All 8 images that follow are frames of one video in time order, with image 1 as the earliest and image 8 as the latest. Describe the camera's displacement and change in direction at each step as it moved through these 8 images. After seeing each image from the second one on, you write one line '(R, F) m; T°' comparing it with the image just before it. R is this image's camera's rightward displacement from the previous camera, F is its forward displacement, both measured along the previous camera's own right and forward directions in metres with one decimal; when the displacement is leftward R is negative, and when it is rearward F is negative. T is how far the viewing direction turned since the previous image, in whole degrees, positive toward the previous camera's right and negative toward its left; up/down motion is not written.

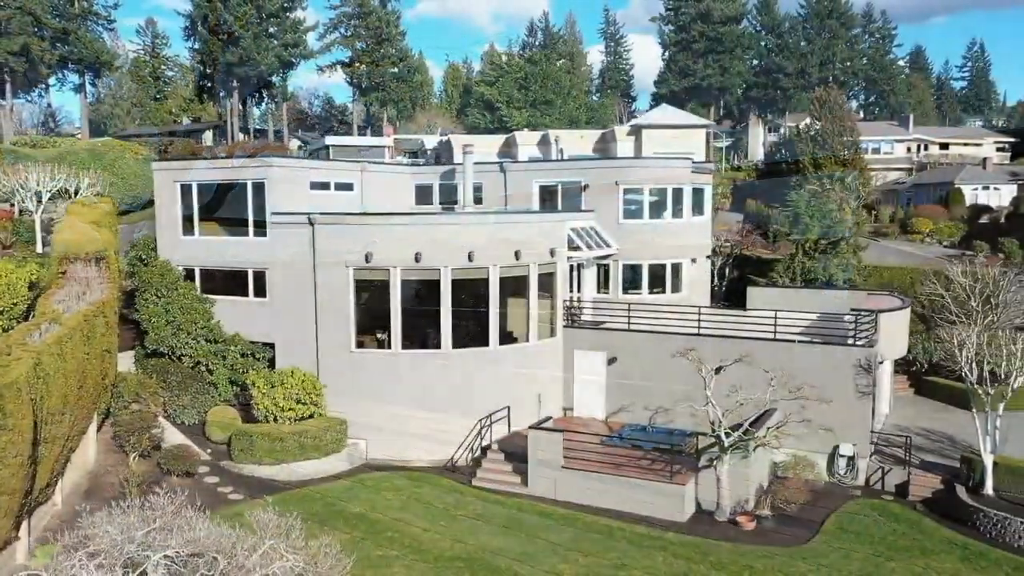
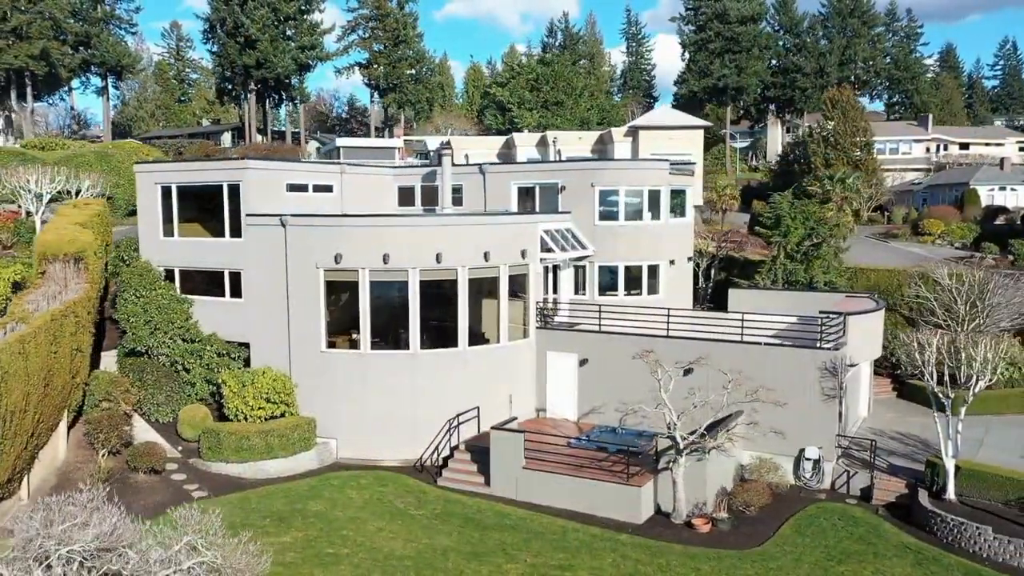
(+1.7, -0.1) m; -2°
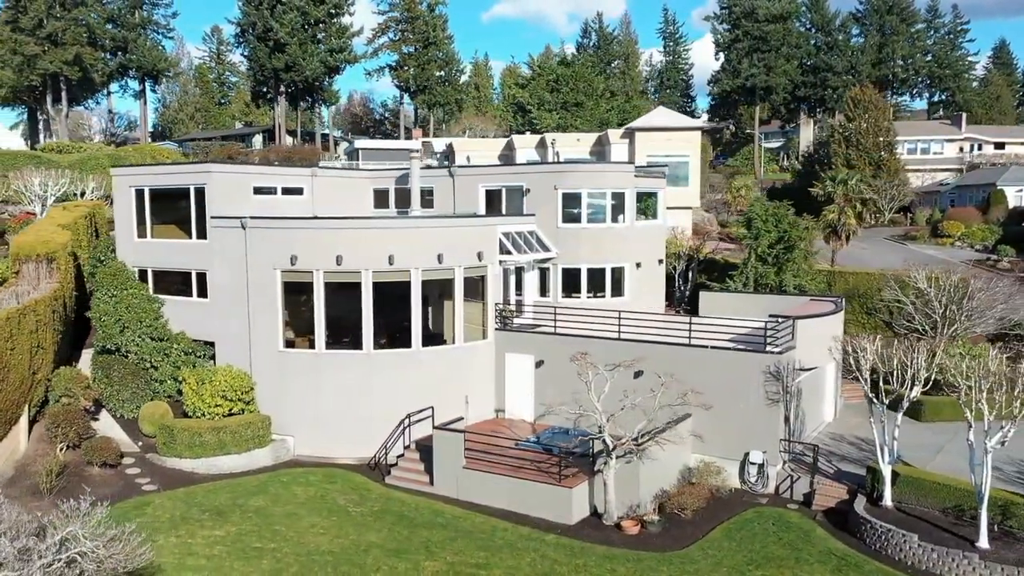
(+2.7, -0.2) m; -3°
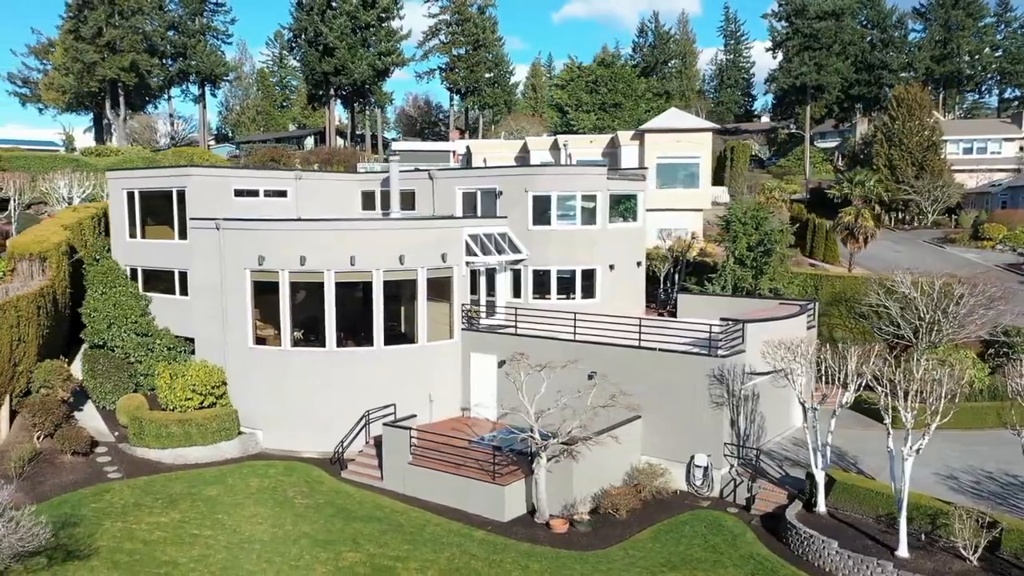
(+3.2, -0.3) m; -4°
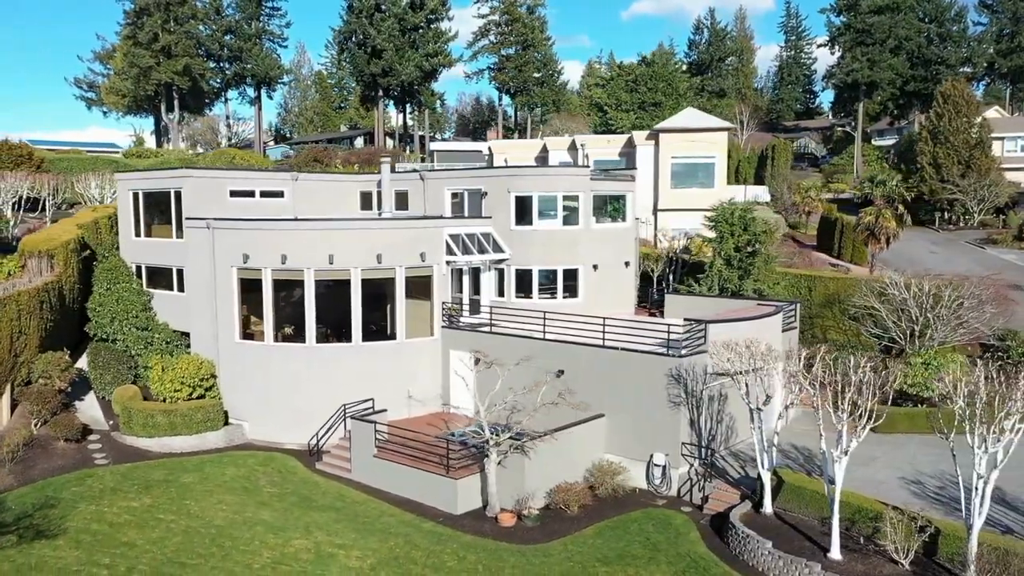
(+2.8, -0.4) m; -4°
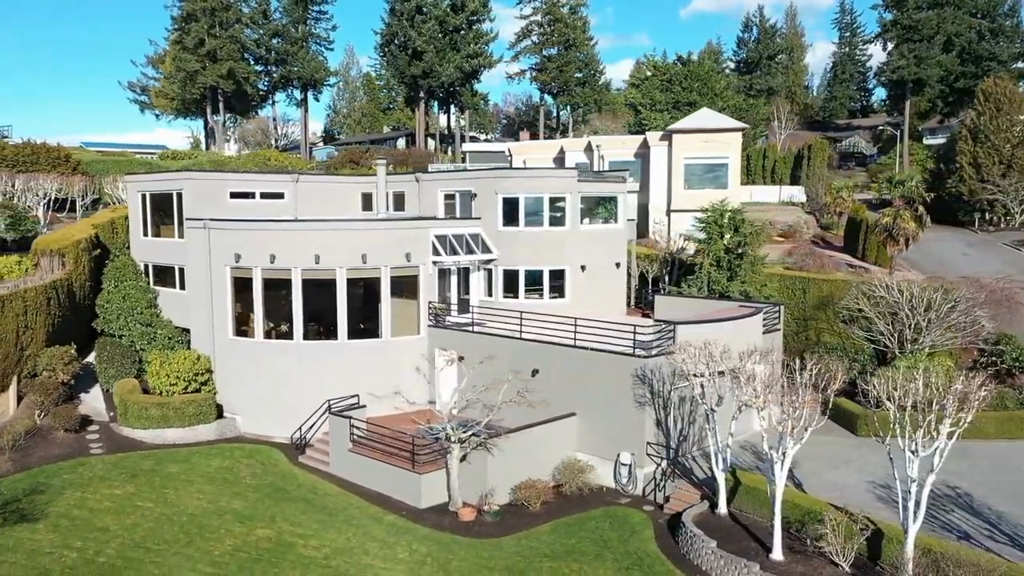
(+2.3, -0.4) m; -4°
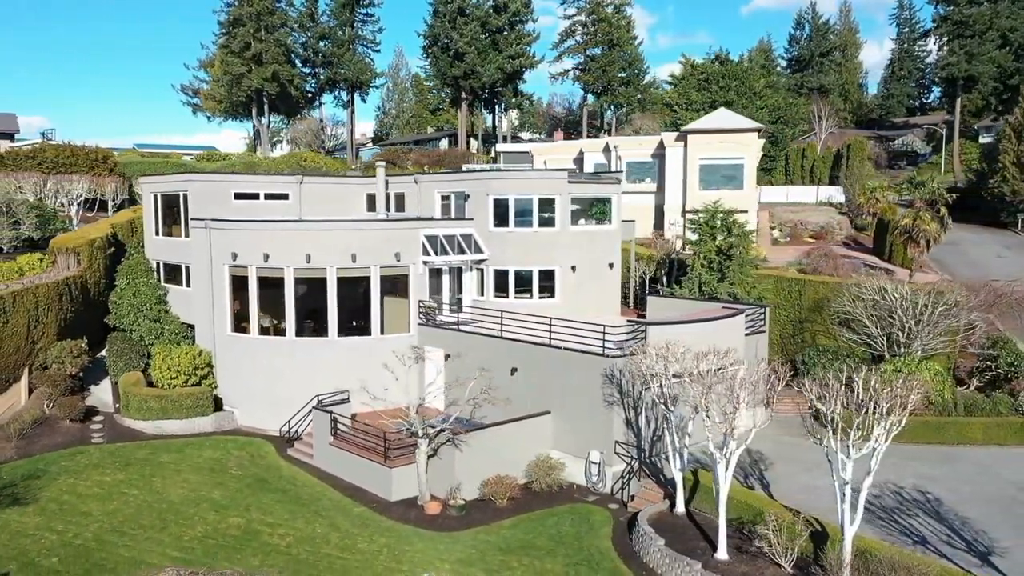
(+2.3, -0.4) m; -4°
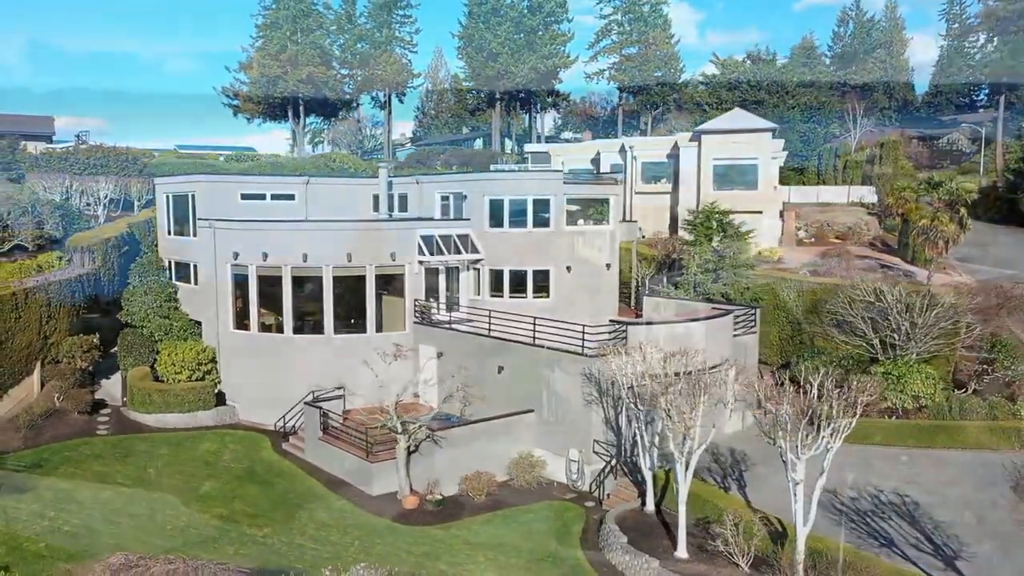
(+1.8, -0.3) m; -3°
